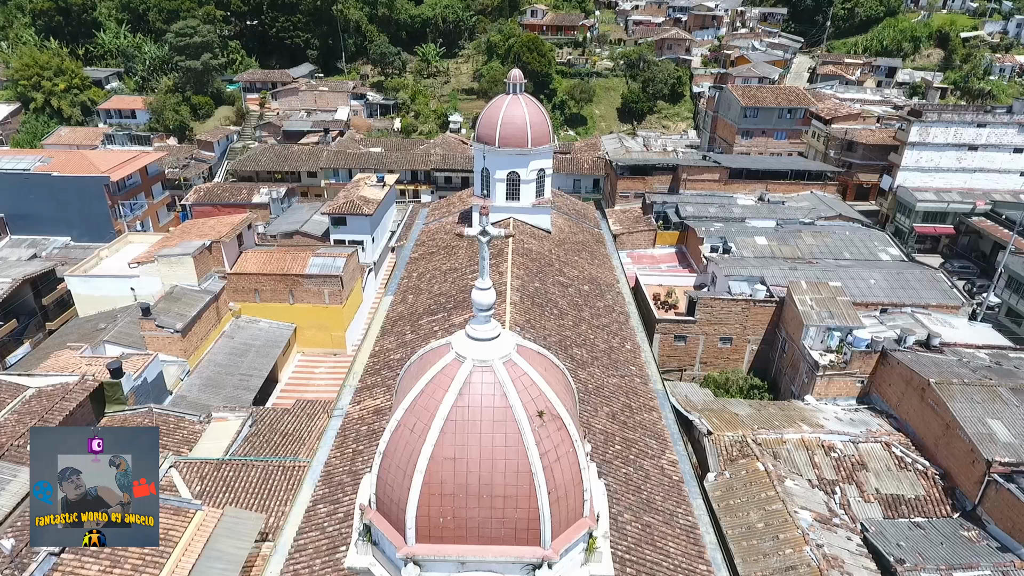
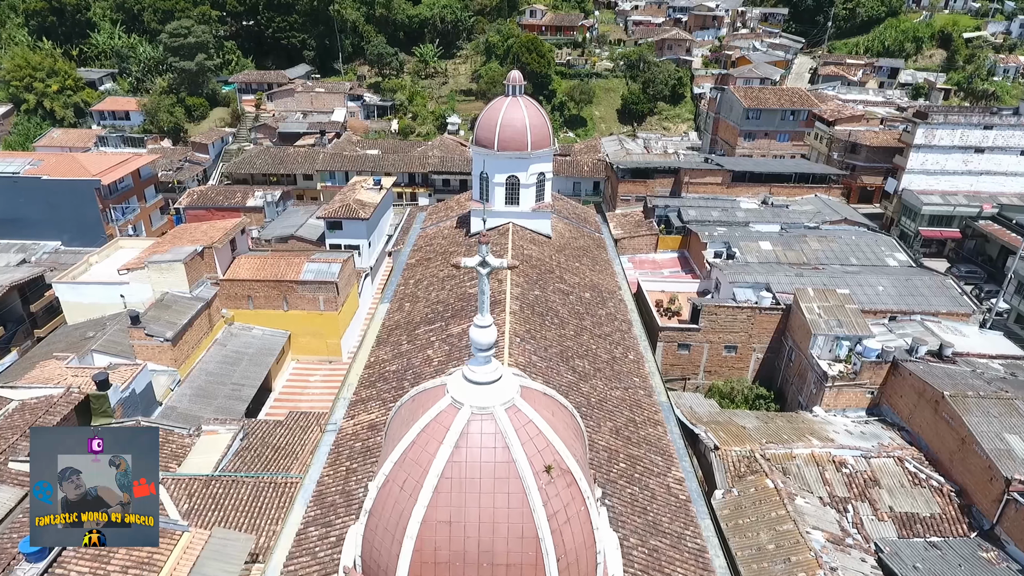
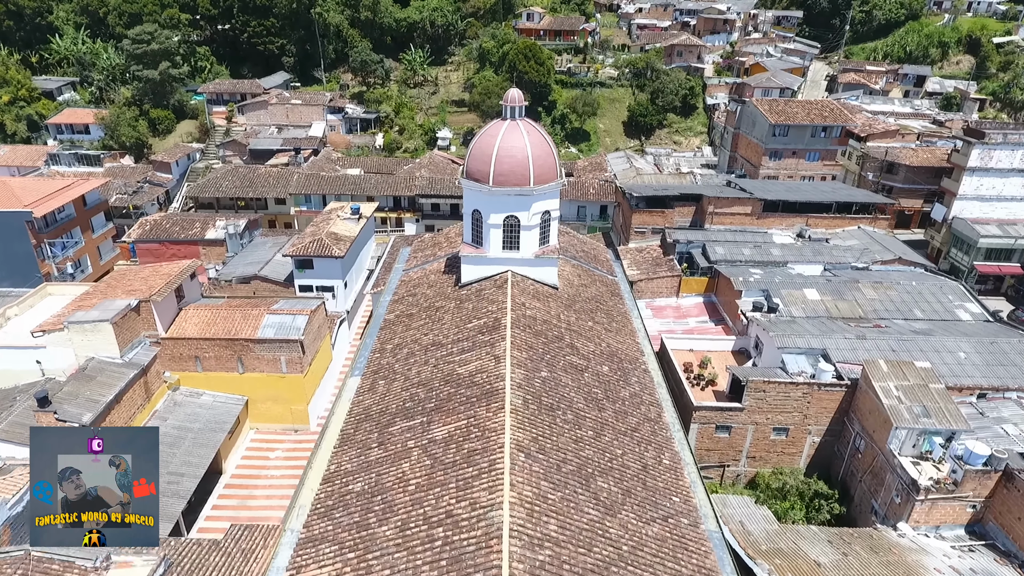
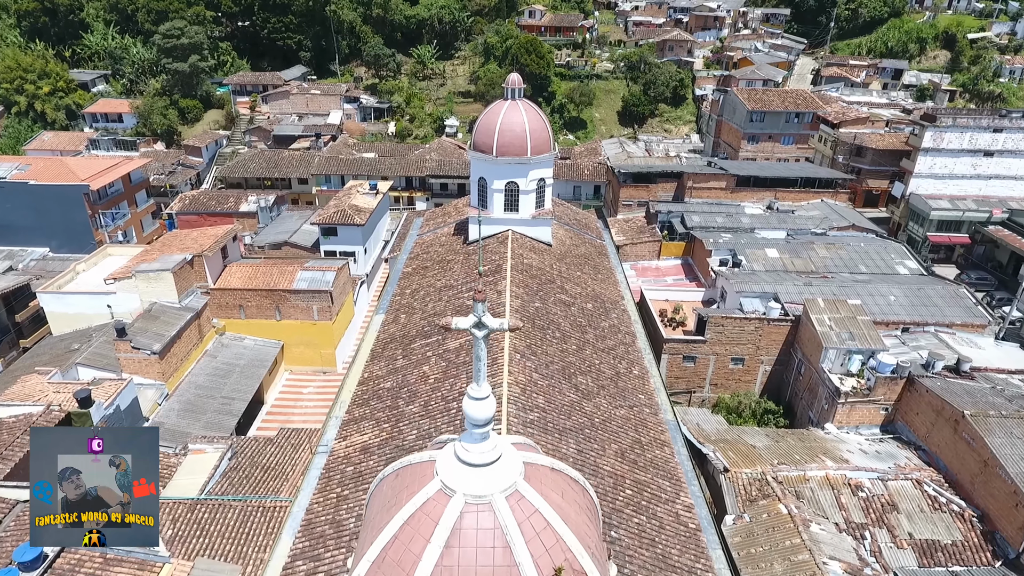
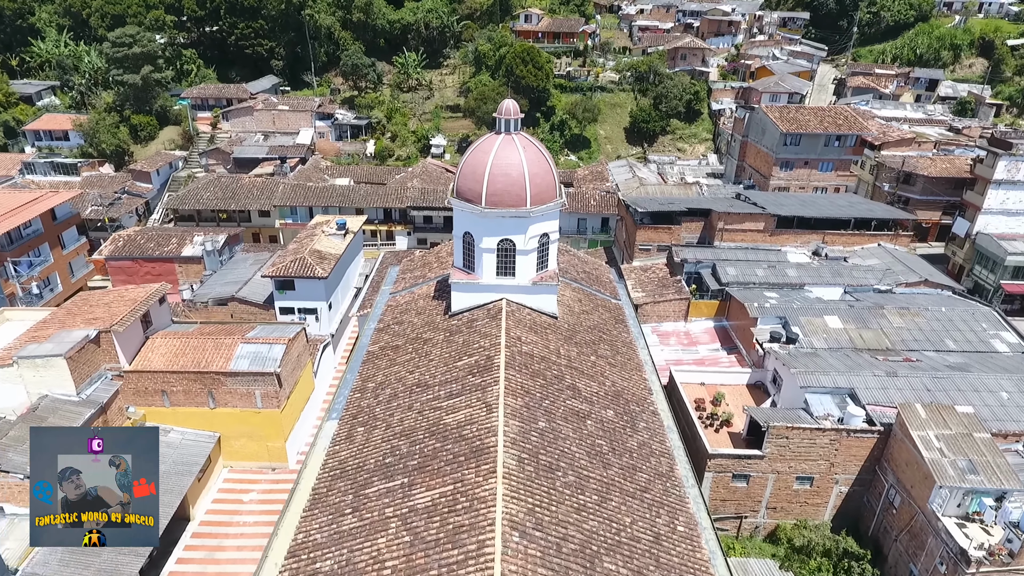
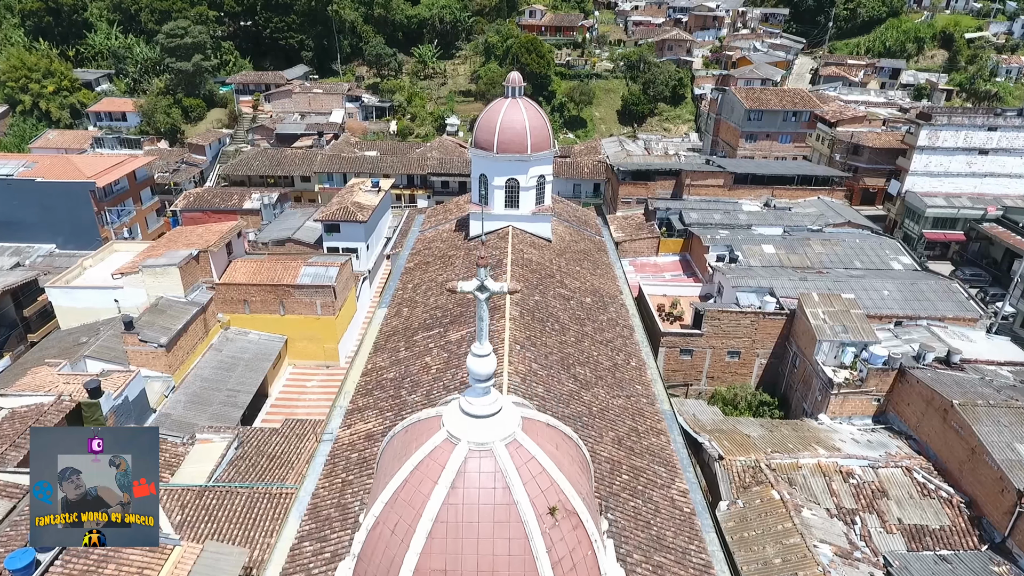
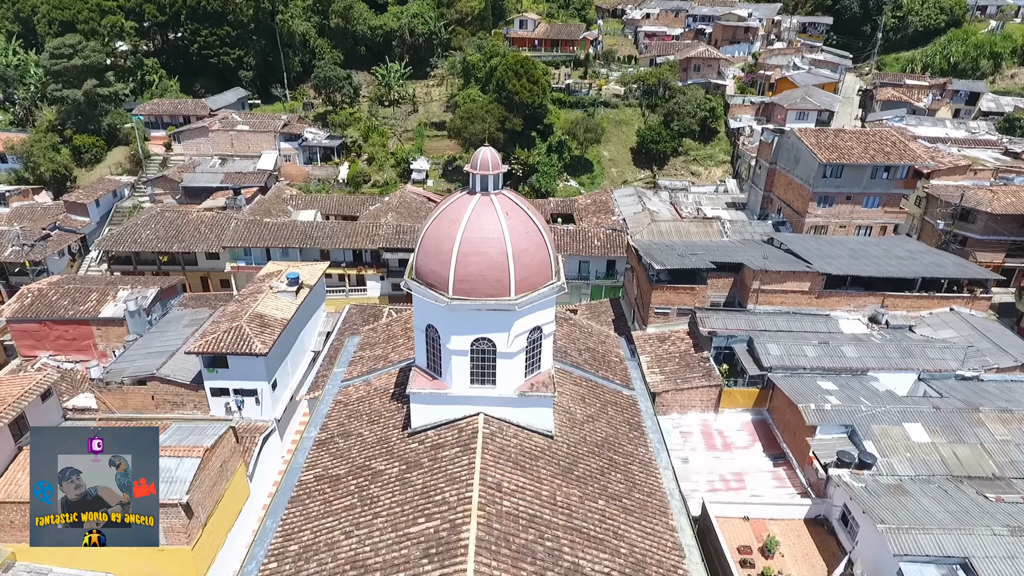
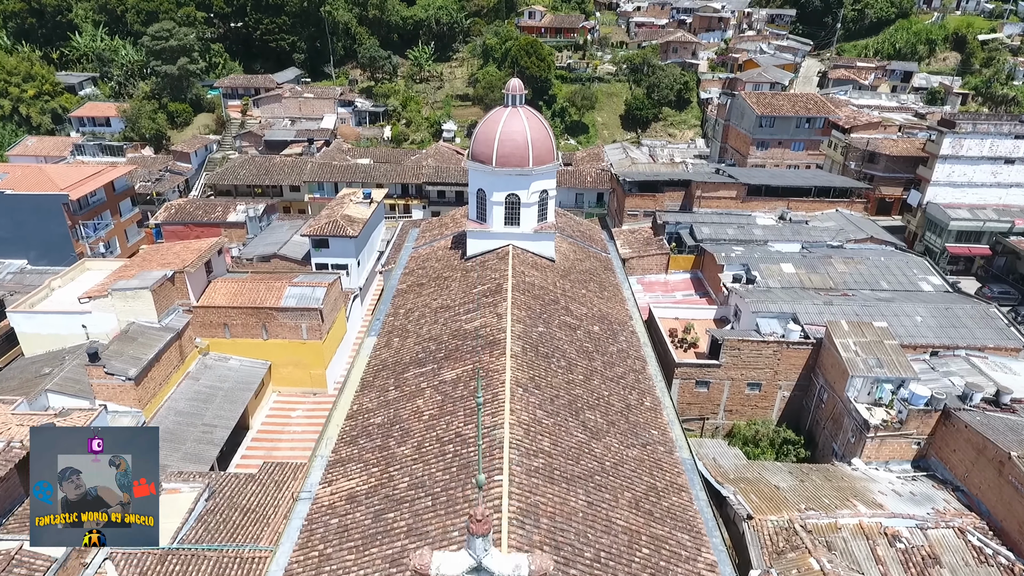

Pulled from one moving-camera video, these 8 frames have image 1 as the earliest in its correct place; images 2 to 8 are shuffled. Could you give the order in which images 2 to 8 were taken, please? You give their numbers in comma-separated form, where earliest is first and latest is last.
2, 6, 4, 8, 3, 5, 7
